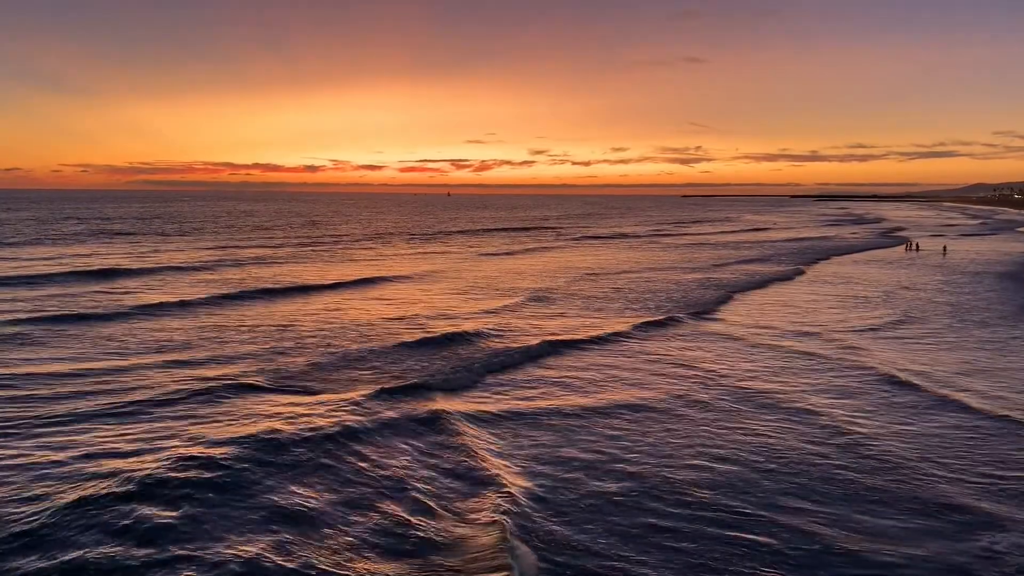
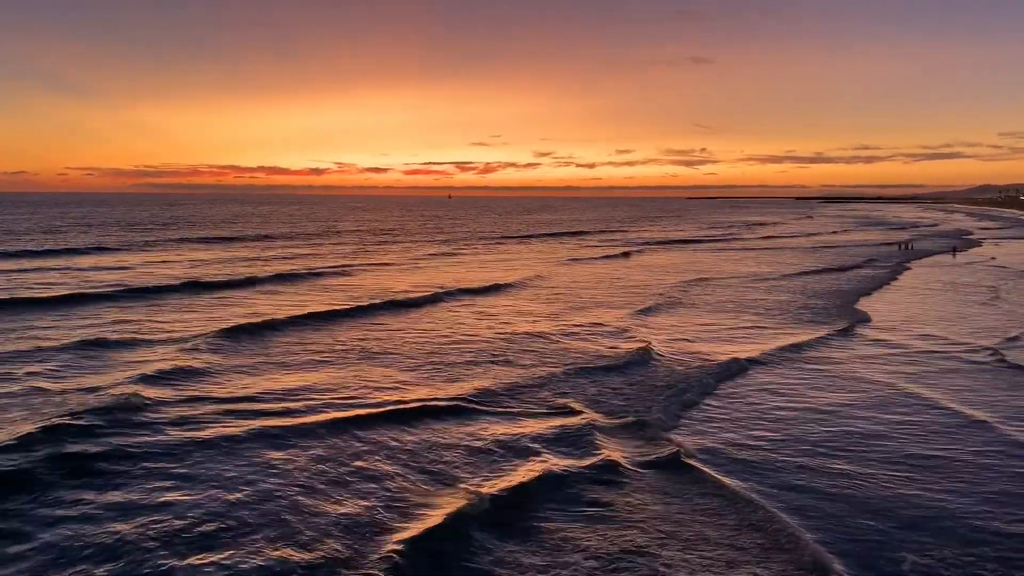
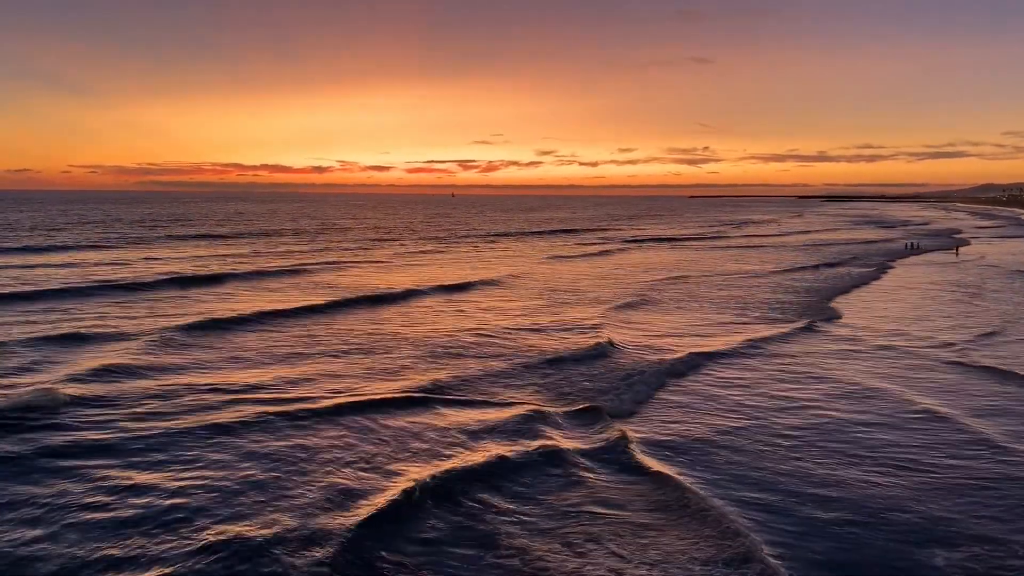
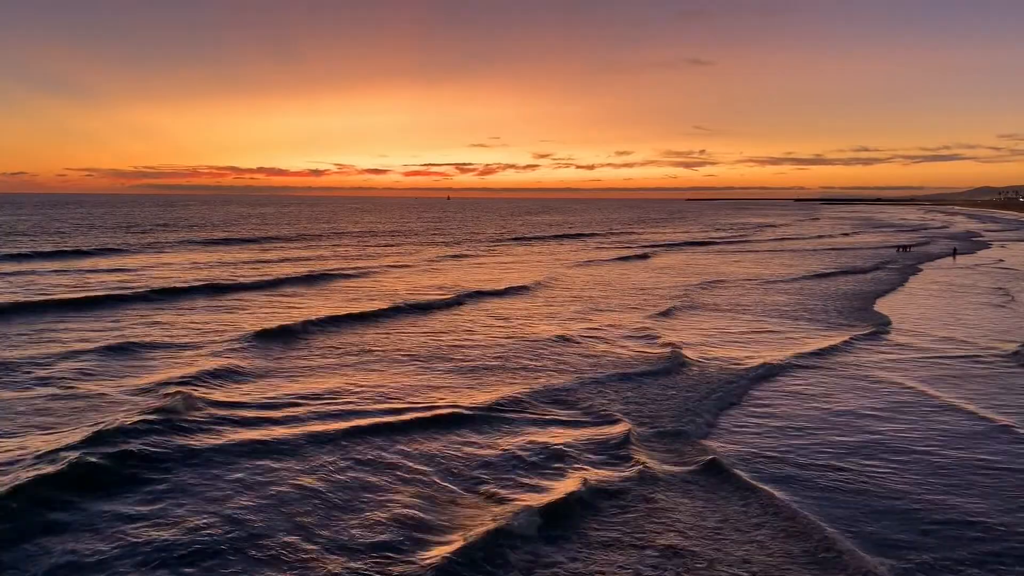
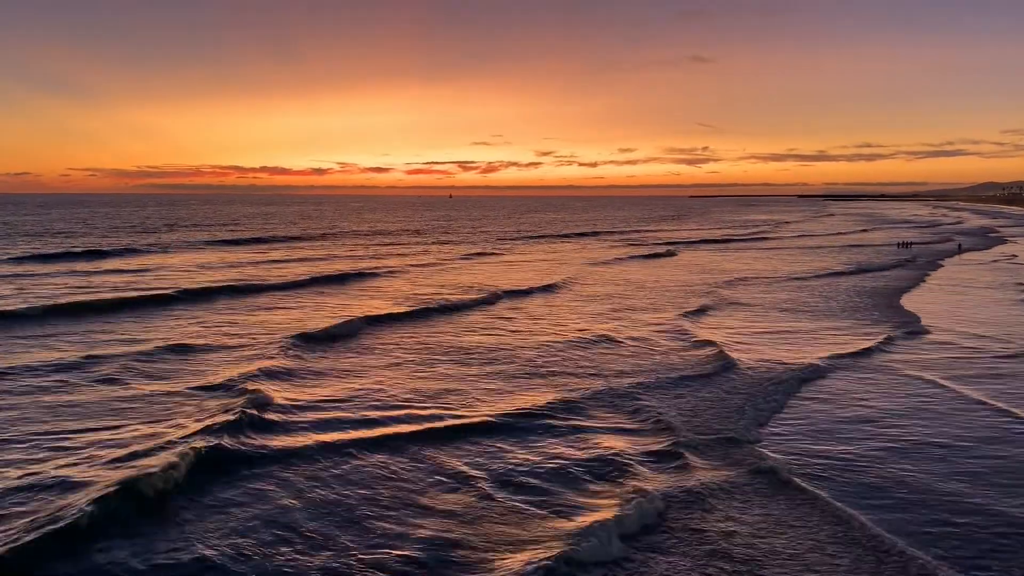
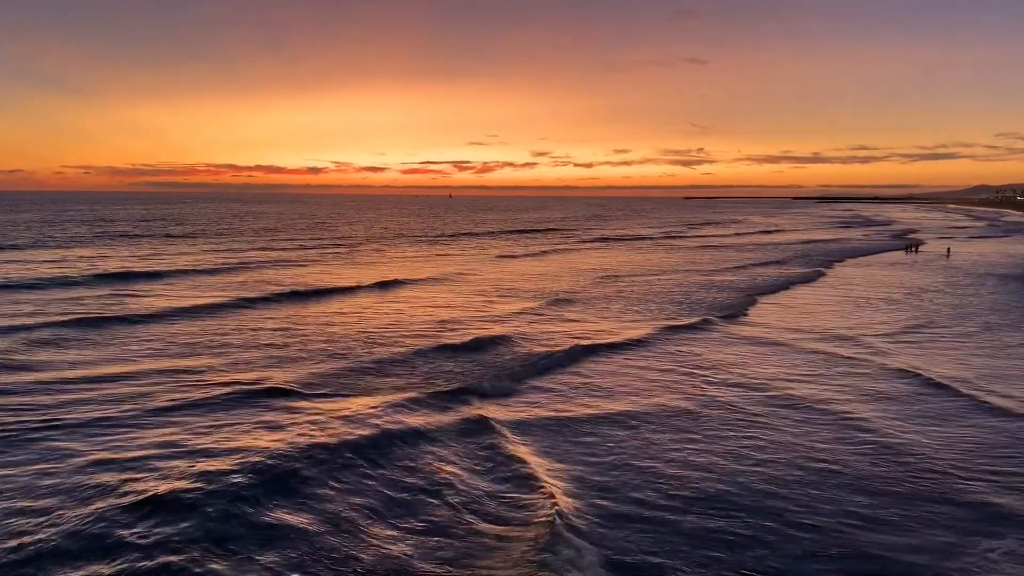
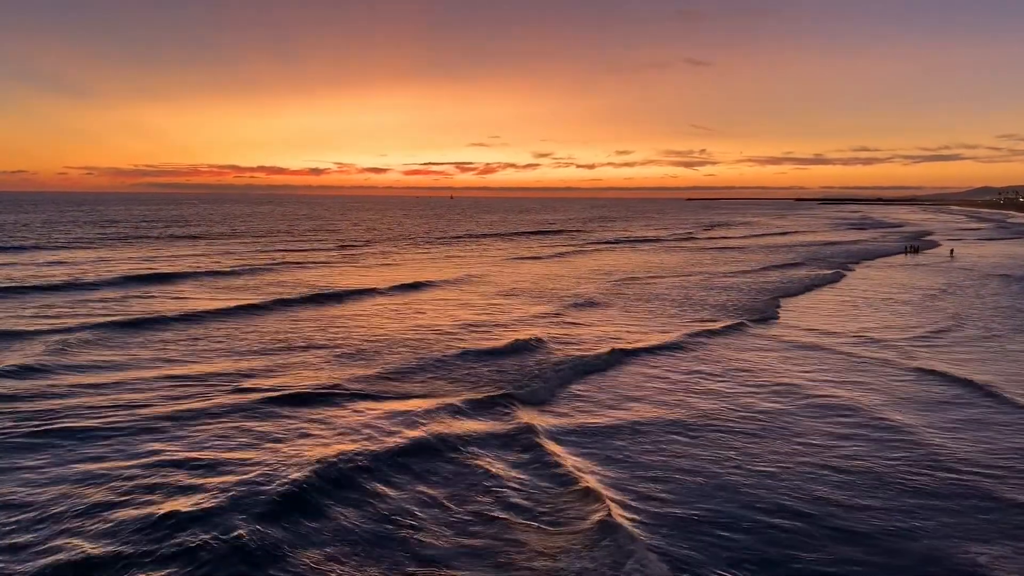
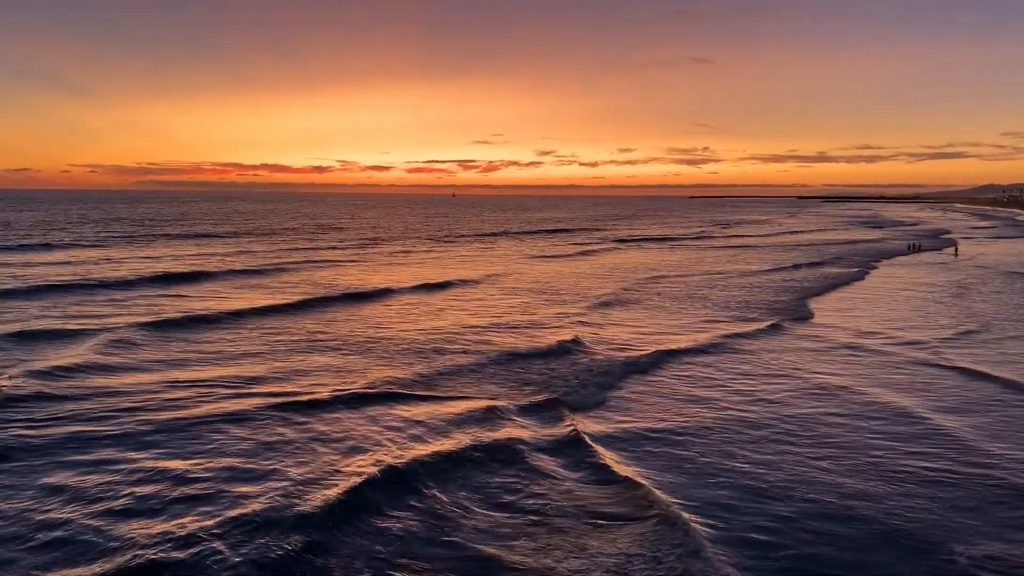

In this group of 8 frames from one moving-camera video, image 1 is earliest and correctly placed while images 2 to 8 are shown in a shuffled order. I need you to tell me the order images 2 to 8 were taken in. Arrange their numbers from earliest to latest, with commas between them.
6, 7, 8, 3, 2, 4, 5
